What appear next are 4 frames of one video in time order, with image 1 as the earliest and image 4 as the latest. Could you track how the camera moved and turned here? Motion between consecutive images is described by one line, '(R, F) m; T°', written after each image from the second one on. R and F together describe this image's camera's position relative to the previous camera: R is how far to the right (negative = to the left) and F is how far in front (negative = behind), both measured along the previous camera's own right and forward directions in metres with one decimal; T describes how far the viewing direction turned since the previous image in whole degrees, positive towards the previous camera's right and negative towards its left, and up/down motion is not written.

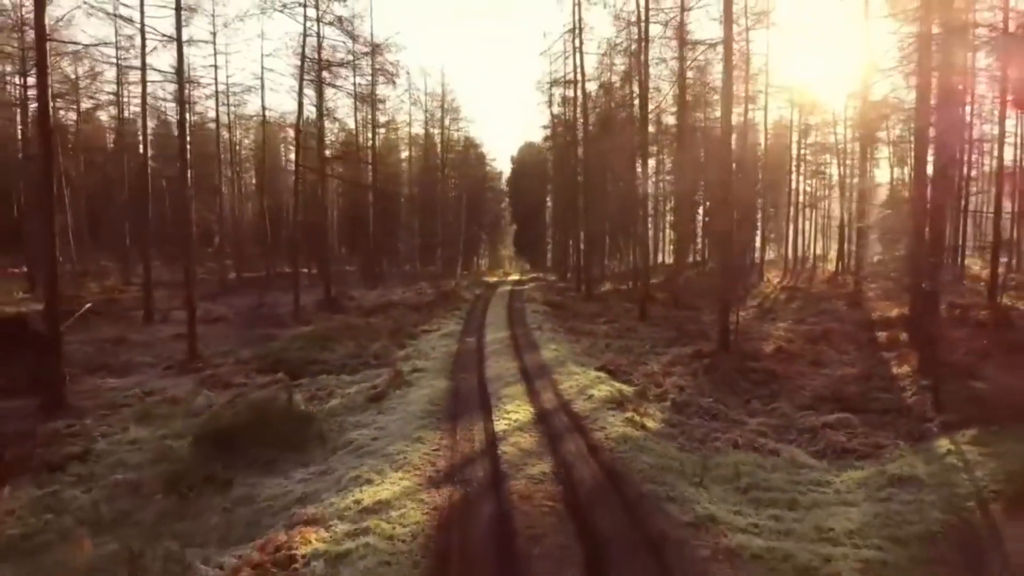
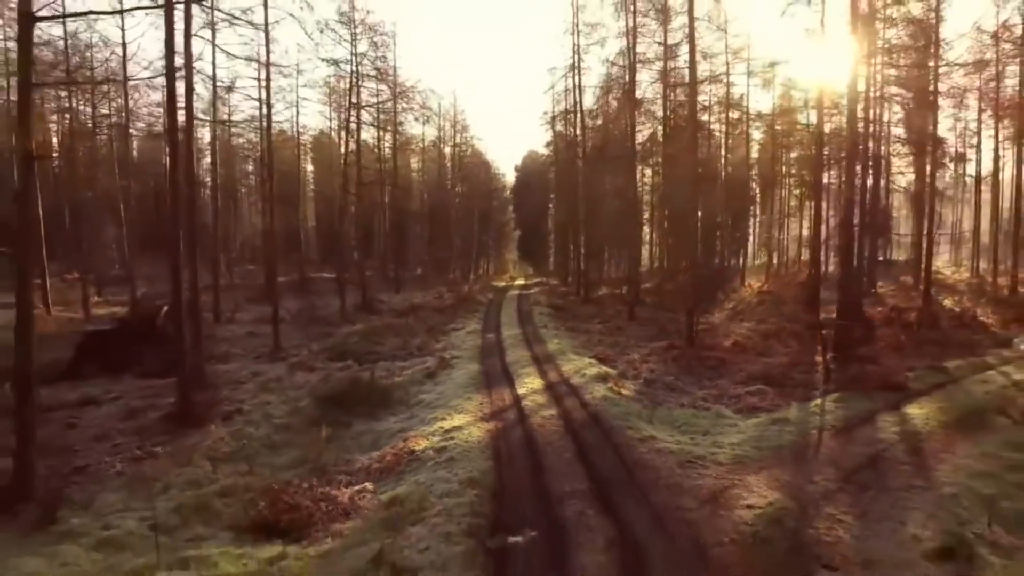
(-0.4, -4.3) m; 0°
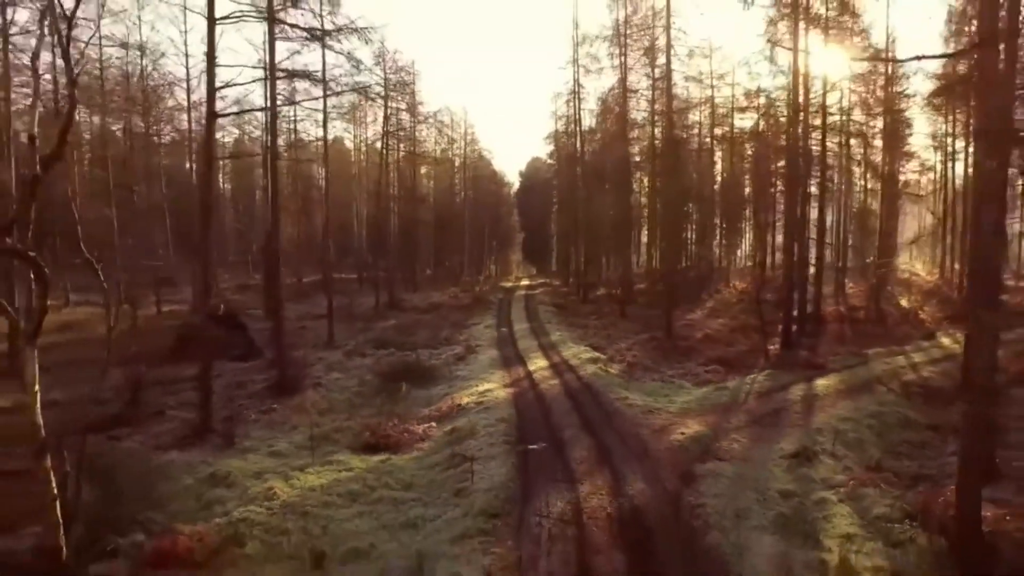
(-0.4, -4.4) m; 0°
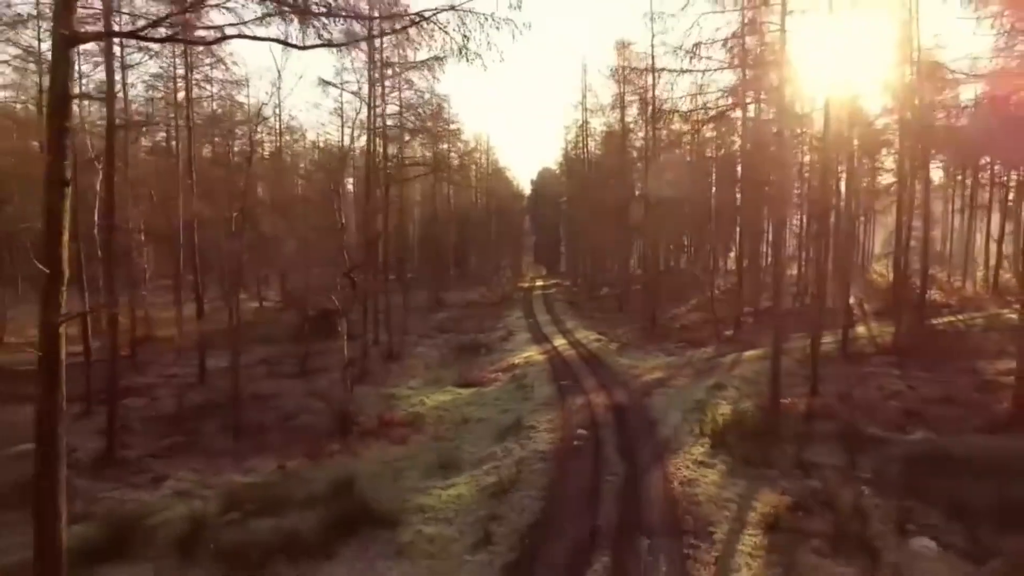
(-1.3, -8.5) m; -1°
